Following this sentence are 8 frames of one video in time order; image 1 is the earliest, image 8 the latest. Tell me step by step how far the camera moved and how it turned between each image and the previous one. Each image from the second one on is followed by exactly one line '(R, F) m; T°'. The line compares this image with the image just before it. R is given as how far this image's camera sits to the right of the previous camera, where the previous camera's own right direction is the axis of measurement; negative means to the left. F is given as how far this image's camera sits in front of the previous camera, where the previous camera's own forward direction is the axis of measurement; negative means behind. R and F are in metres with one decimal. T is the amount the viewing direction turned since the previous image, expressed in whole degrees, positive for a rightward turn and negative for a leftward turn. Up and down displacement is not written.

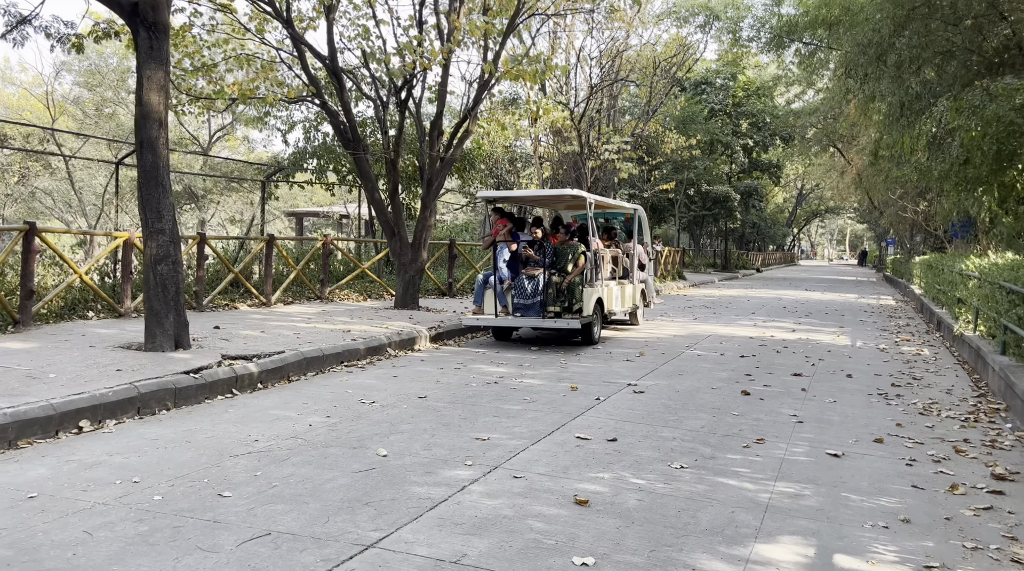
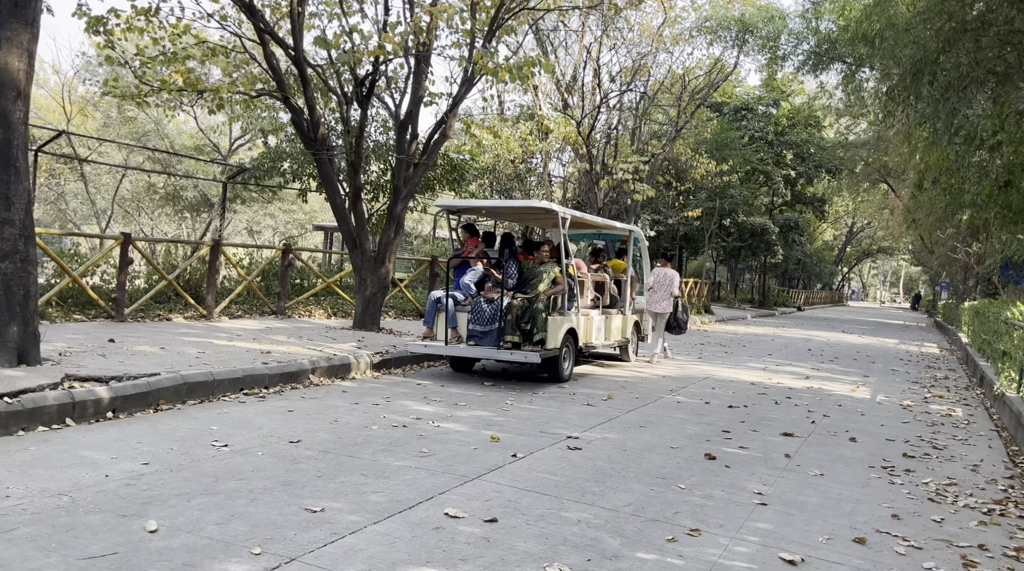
(+1.1, +1.8) m; -3°
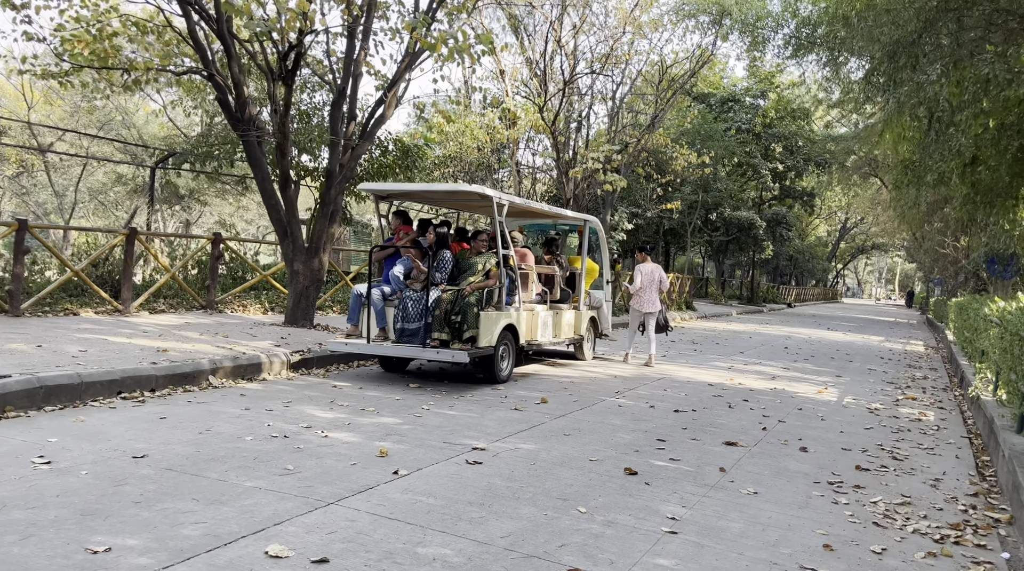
(+0.8, +1.0) m; 0°
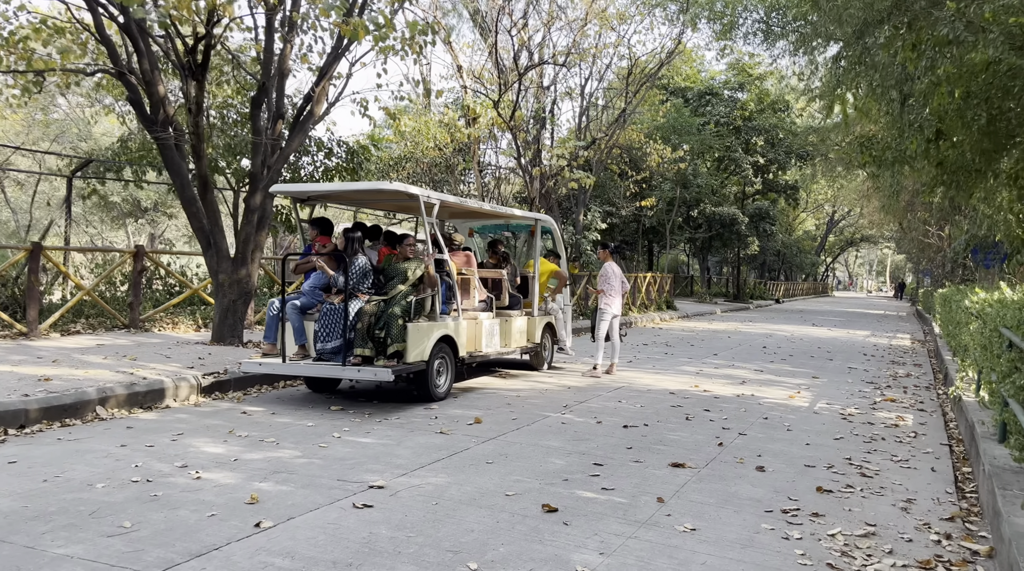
(+0.7, +1.0) m; 0°
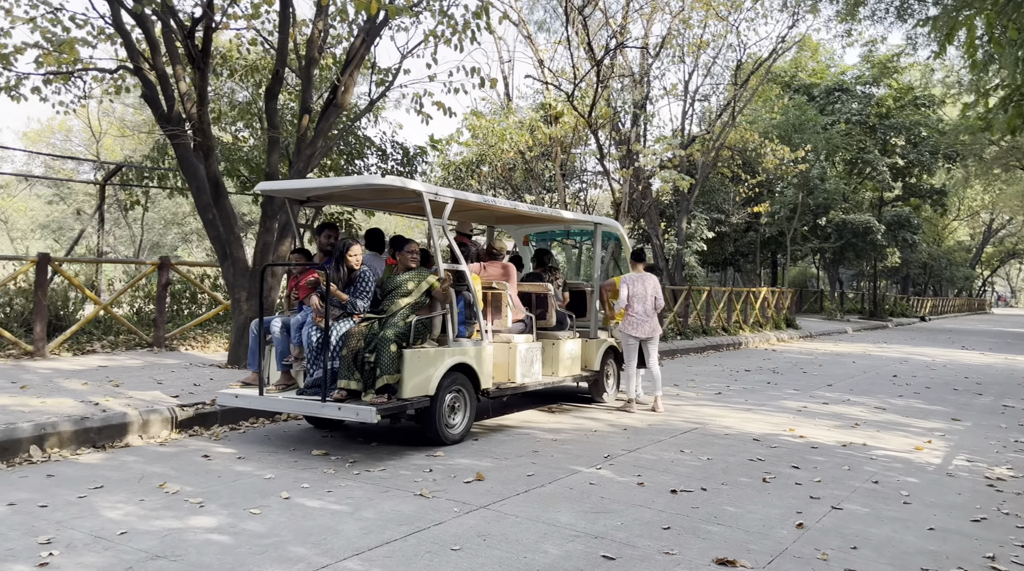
(+0.9, +1.9) m; -8°
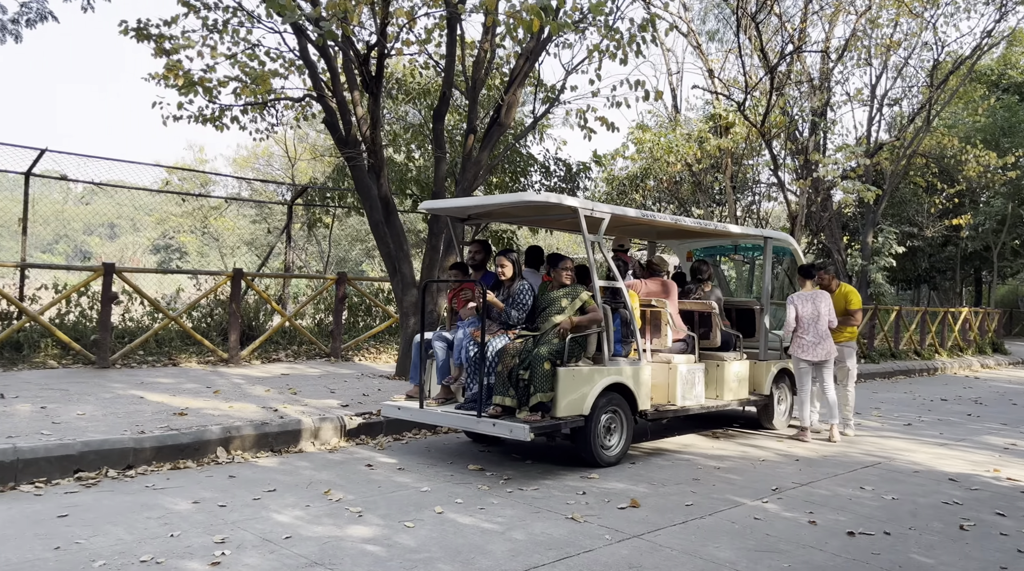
(+0.2, +0.1) m; -11°
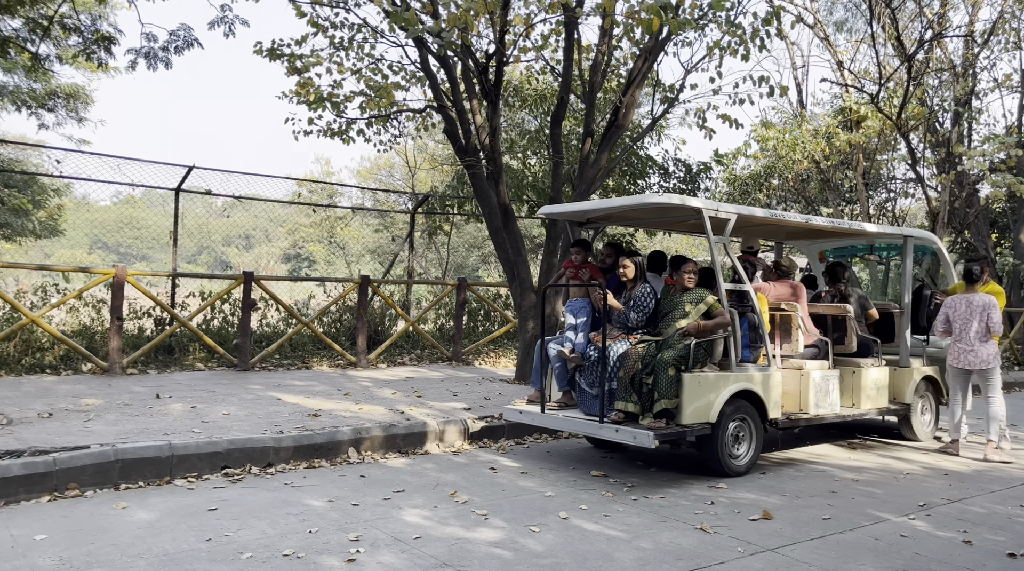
(0.0, +0.1) m; -7°
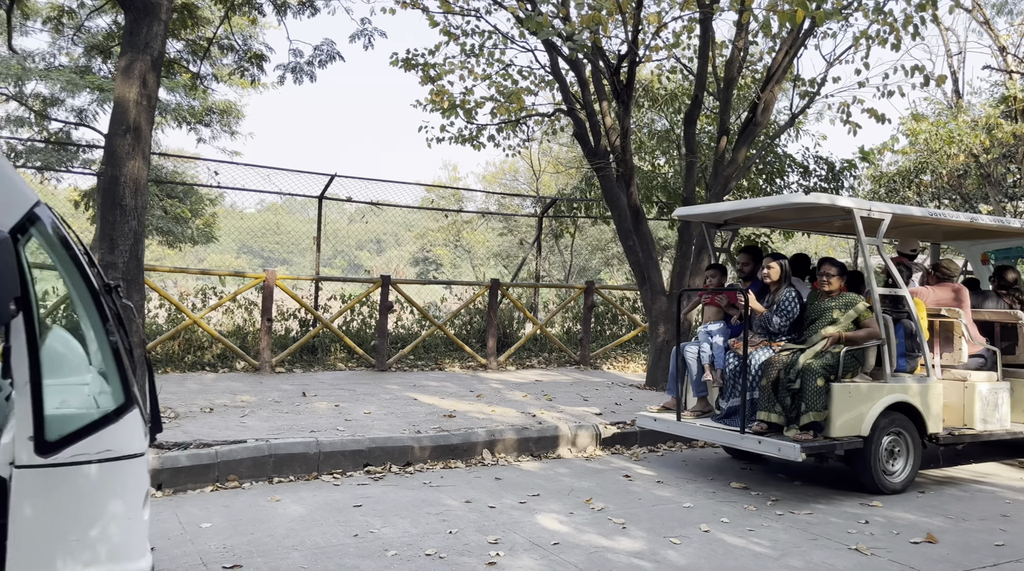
(0.0, +0.1) m; -8°
